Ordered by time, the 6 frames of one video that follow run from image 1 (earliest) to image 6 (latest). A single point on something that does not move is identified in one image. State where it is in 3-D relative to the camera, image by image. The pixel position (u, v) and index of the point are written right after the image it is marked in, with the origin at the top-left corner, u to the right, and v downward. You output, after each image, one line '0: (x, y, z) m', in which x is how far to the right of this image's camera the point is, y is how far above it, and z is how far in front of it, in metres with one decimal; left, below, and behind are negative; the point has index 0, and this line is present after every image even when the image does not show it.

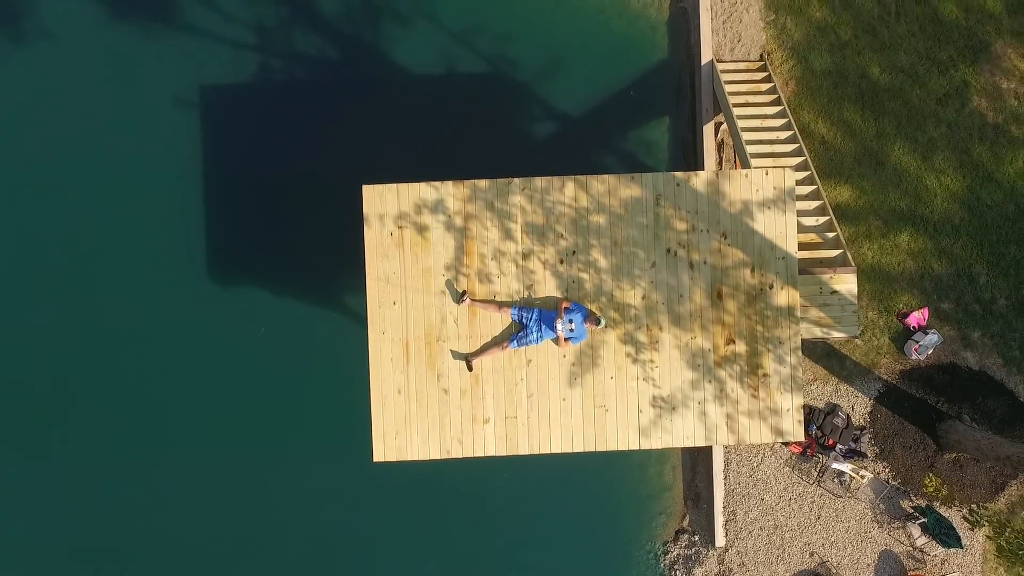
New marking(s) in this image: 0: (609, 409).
0: (+1.2, -1.5, +7.5) m
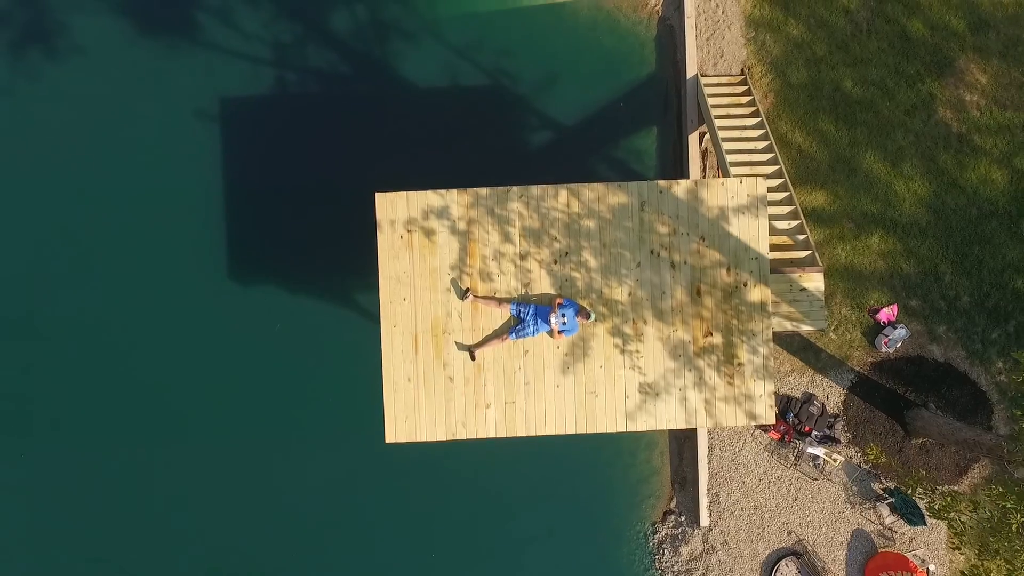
0: (+1.2, -1.5, +8.3) m
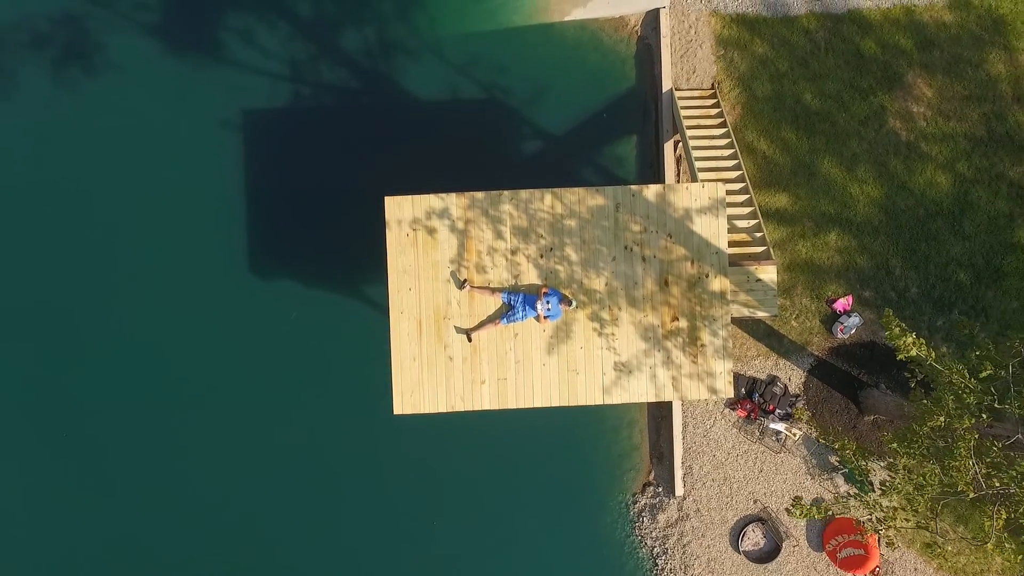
0: (+1.1, -1.3, +9.5) m
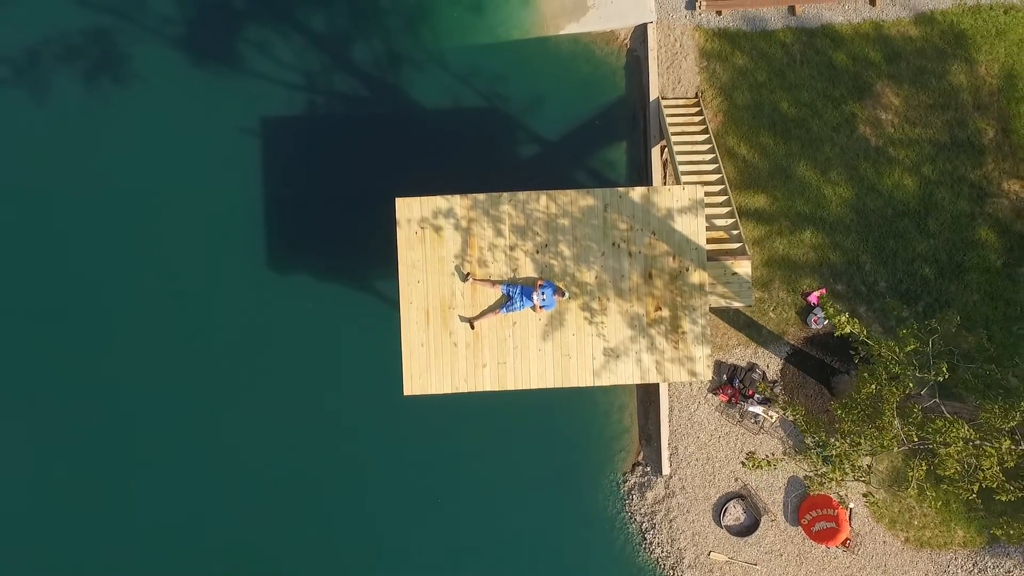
0: (+1.1, -1.2, +10.5) m
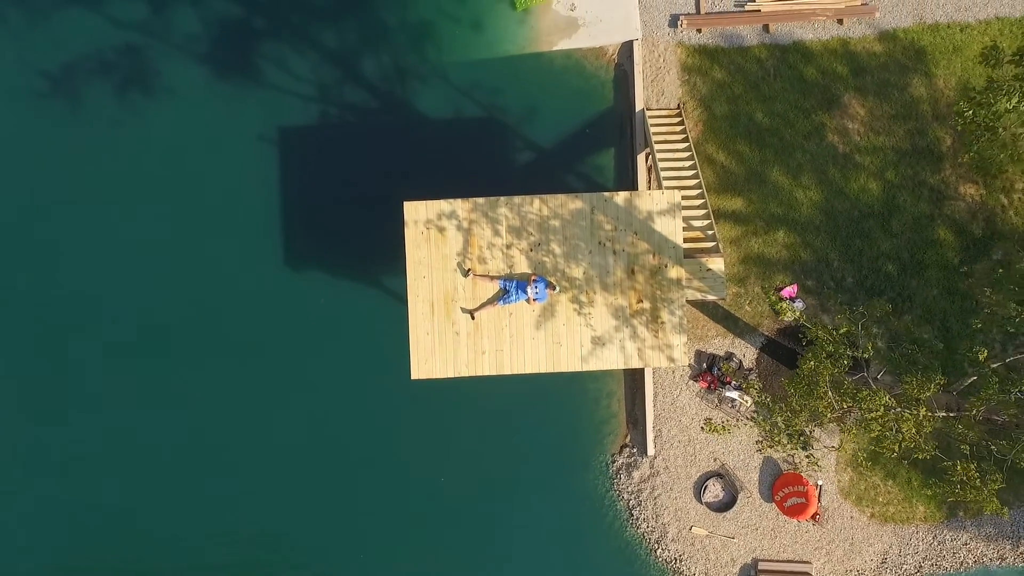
0: (+1.0, -1.1, +11.7) m
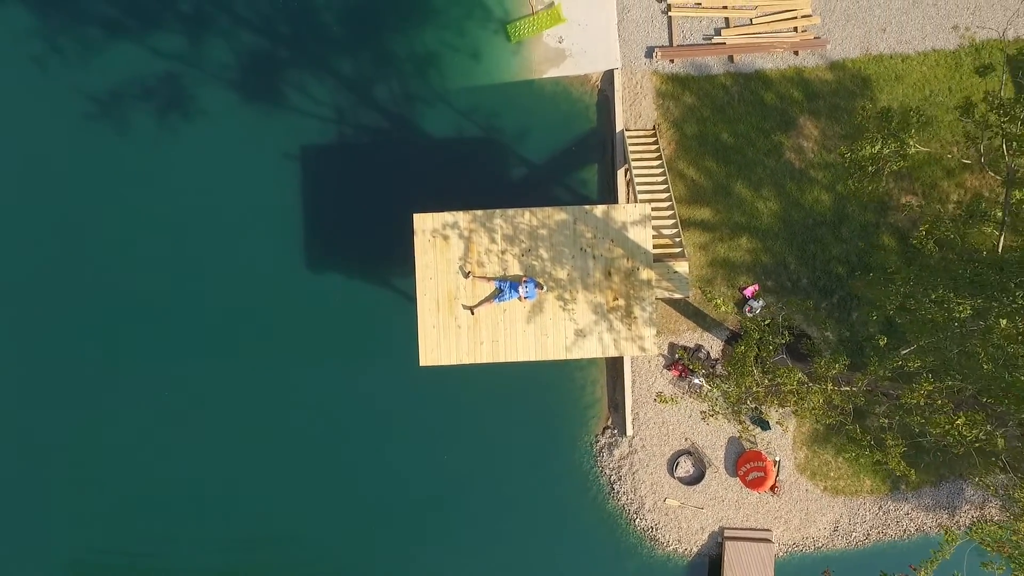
0: (+0.8, -1.1, +13.7) m
